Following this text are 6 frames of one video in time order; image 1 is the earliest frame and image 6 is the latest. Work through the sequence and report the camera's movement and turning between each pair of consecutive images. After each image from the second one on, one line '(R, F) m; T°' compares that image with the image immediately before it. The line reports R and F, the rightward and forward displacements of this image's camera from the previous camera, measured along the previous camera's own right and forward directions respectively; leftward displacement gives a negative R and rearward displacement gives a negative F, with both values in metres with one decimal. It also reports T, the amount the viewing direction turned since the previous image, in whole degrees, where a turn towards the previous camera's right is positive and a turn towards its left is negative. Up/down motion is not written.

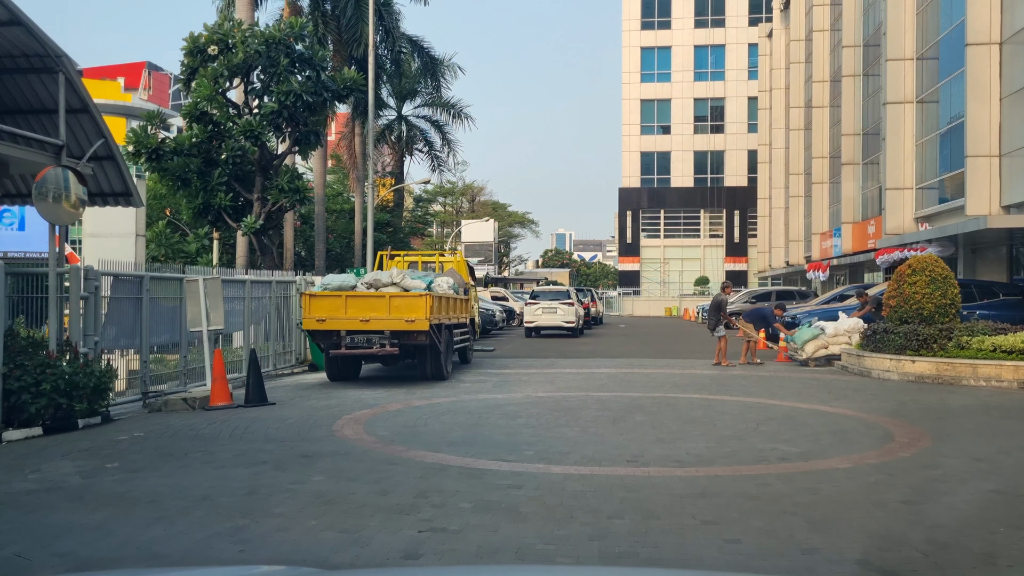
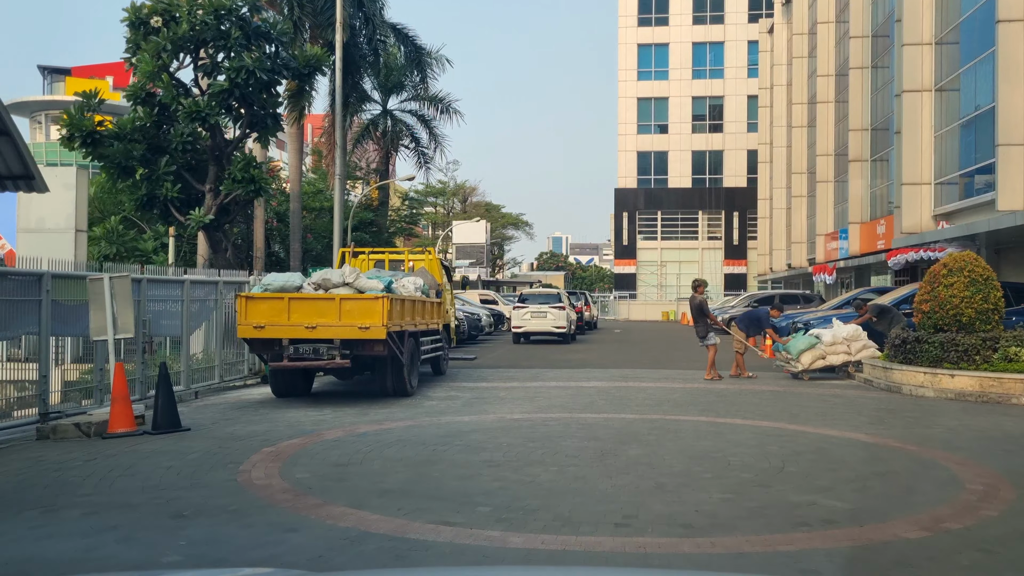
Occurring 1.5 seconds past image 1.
(+0.3, +2.2) m; 0°
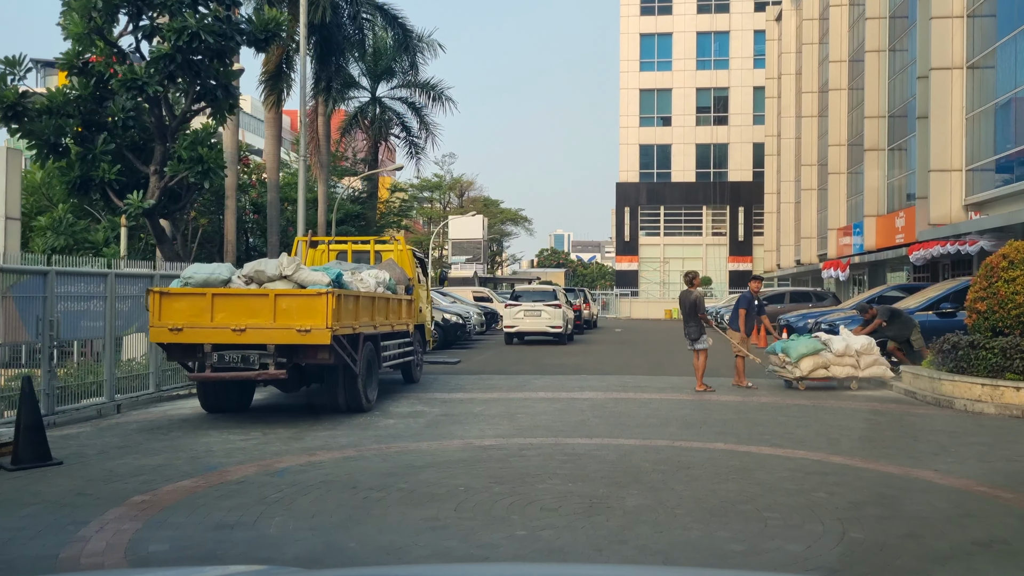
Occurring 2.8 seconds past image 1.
(+0.3, +2.2) m; 0°
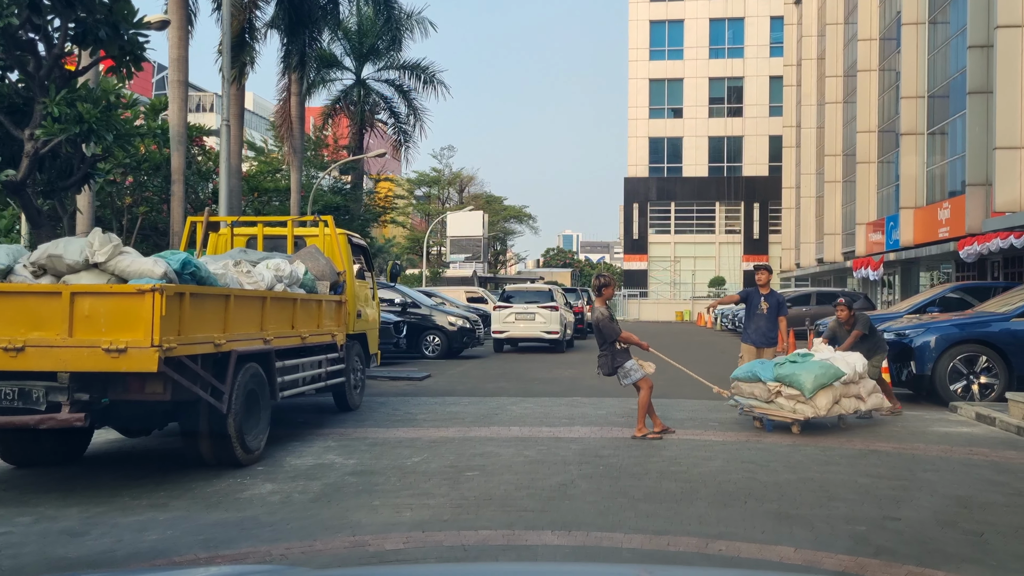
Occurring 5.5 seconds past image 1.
(+0.5, +3.7) m; -1°
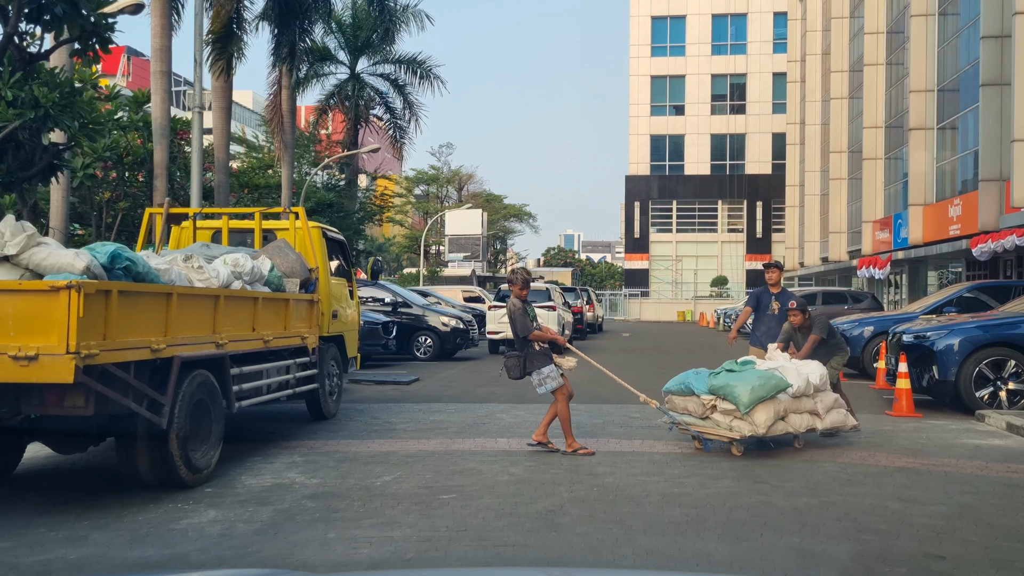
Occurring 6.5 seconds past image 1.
(+0.1, +0.9) m; 0°
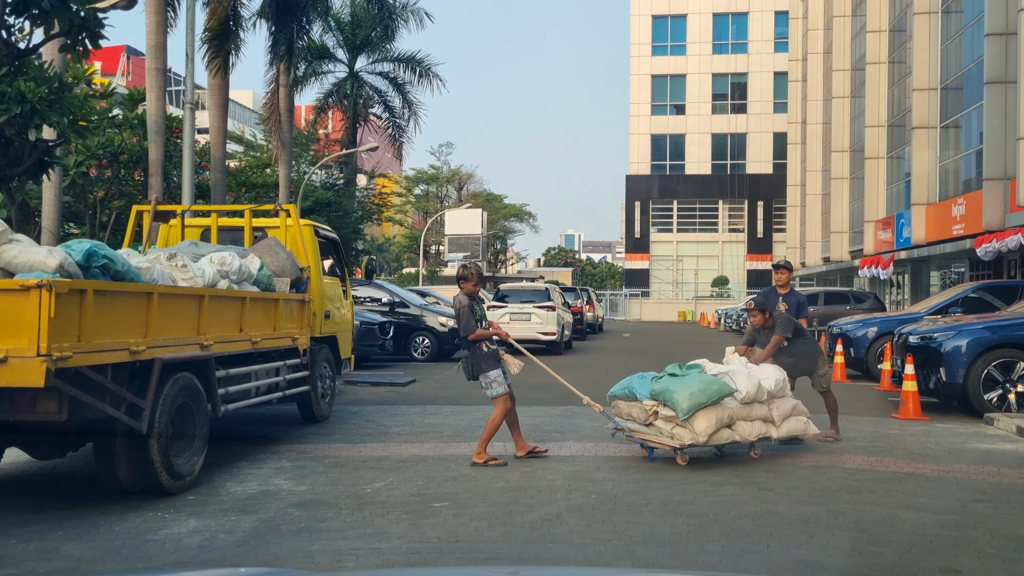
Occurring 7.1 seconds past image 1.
(0.0, +0.3) m; 0°
